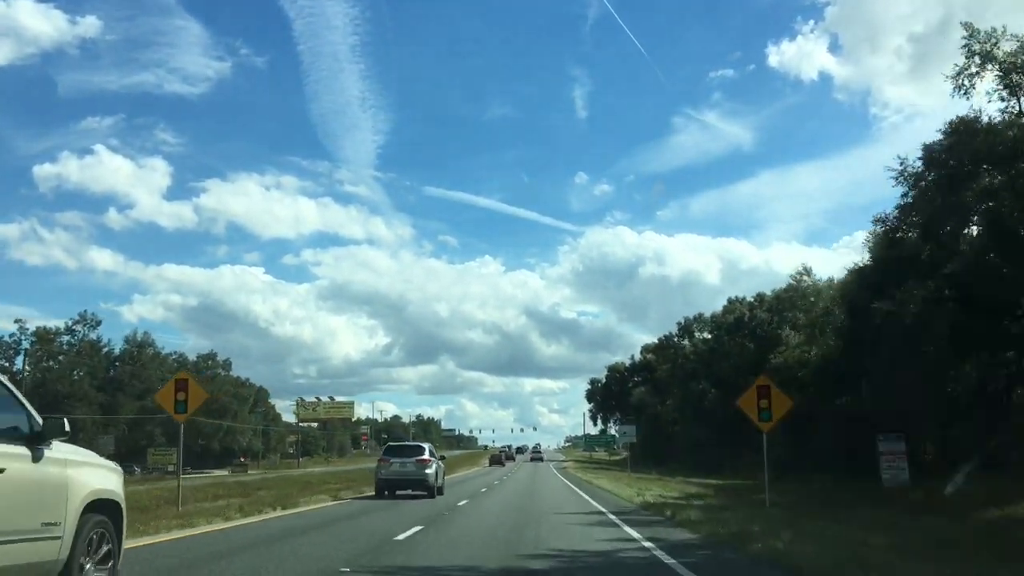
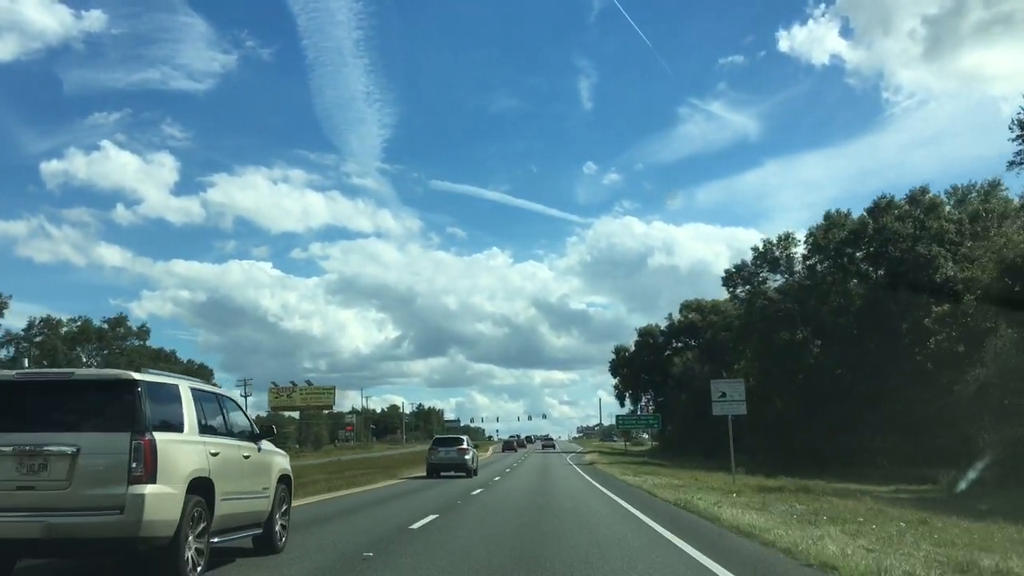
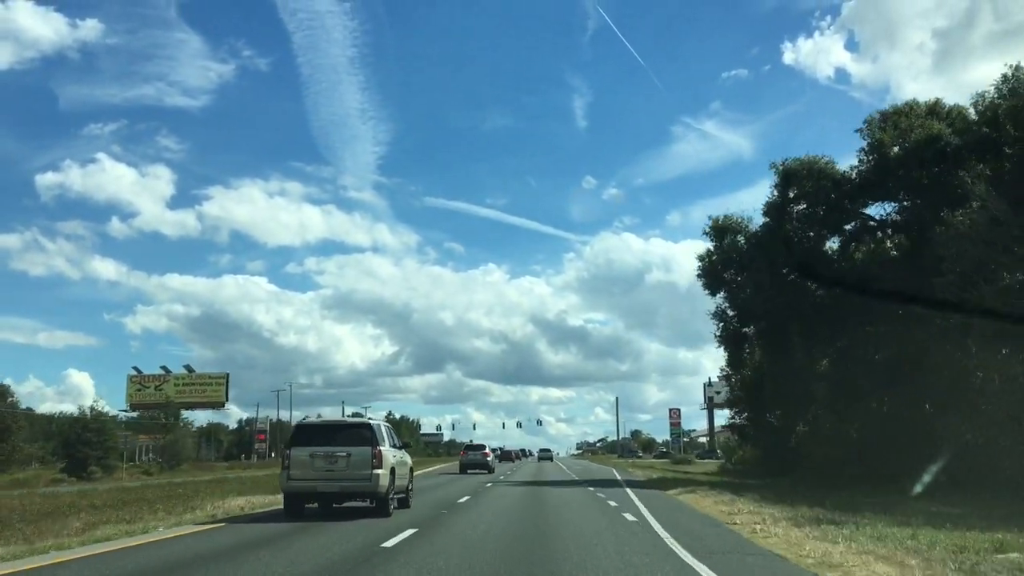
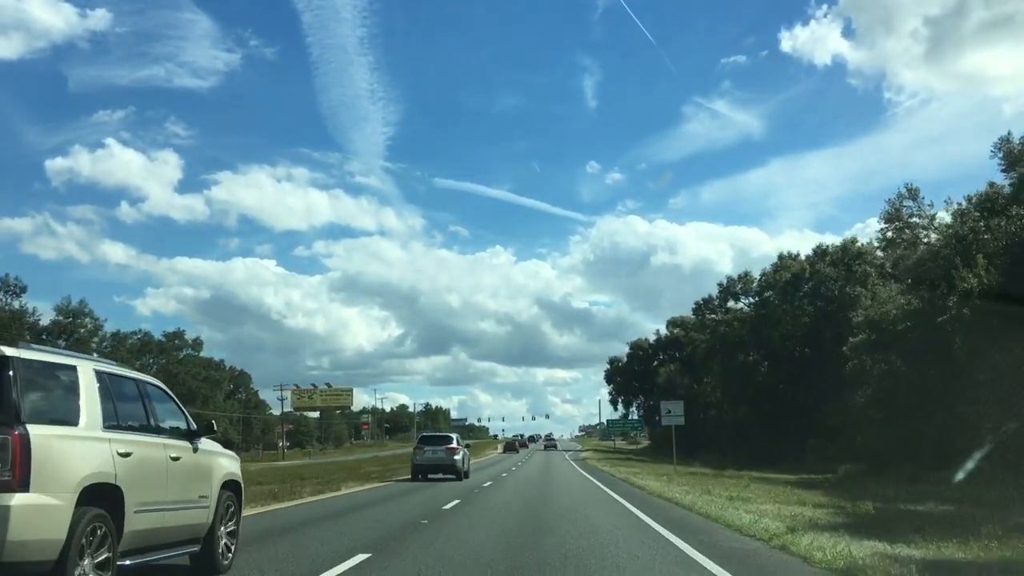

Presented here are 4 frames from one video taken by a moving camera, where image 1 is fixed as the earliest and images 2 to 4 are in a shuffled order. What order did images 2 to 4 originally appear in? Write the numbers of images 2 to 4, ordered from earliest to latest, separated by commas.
4, 2, 3
